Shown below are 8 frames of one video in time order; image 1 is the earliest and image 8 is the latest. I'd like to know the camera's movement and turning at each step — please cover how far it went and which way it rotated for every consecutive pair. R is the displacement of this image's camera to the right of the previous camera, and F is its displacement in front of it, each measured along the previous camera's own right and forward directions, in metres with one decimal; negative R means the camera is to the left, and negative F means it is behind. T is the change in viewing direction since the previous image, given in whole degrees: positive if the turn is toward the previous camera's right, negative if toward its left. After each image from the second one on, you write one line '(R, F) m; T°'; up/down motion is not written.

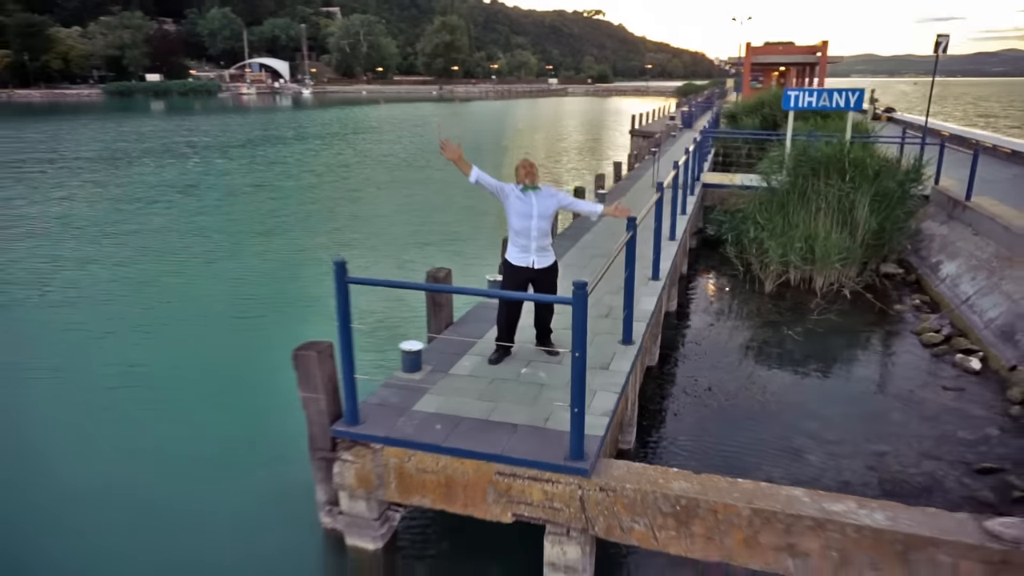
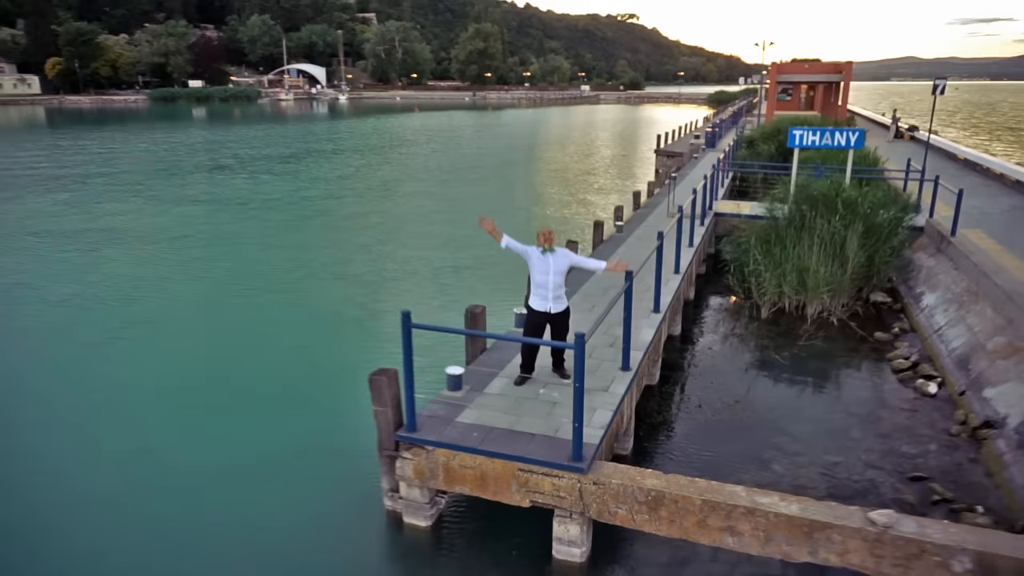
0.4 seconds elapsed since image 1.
(0.0, -0.7) m; -2°
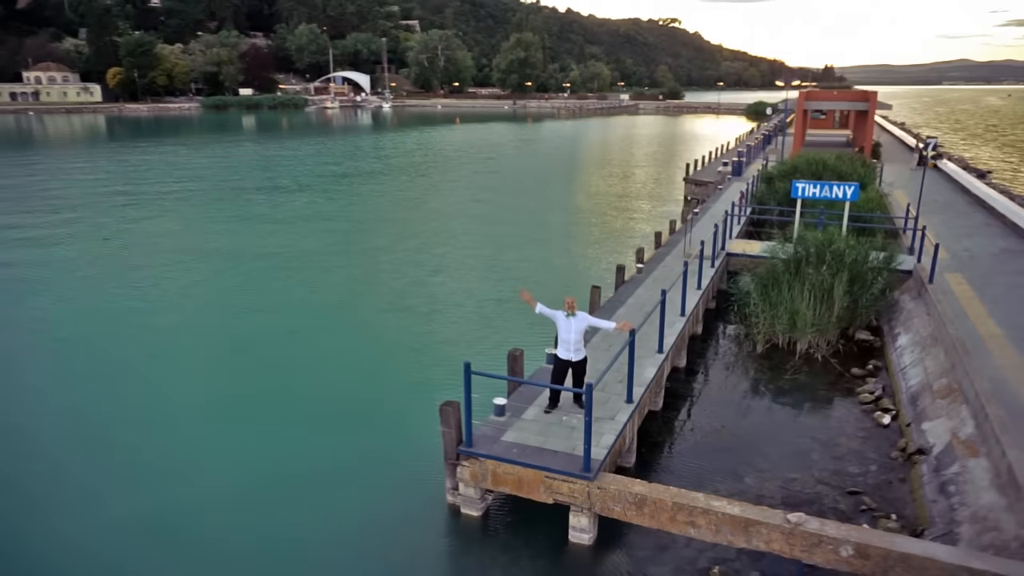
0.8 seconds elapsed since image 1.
(0.0, -1.2) m; -3°
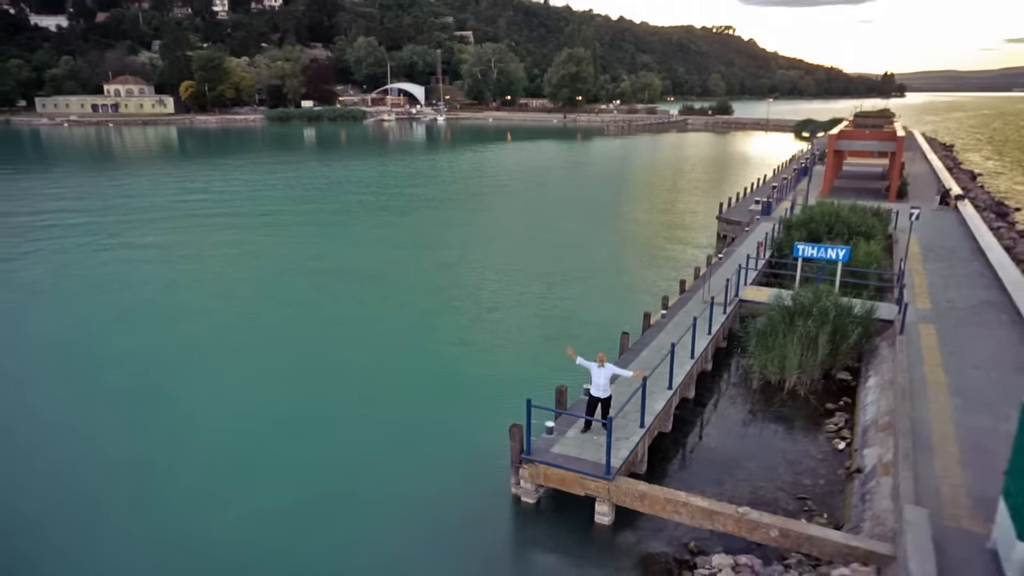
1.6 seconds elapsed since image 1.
(0.0, -2.0) m; -4°
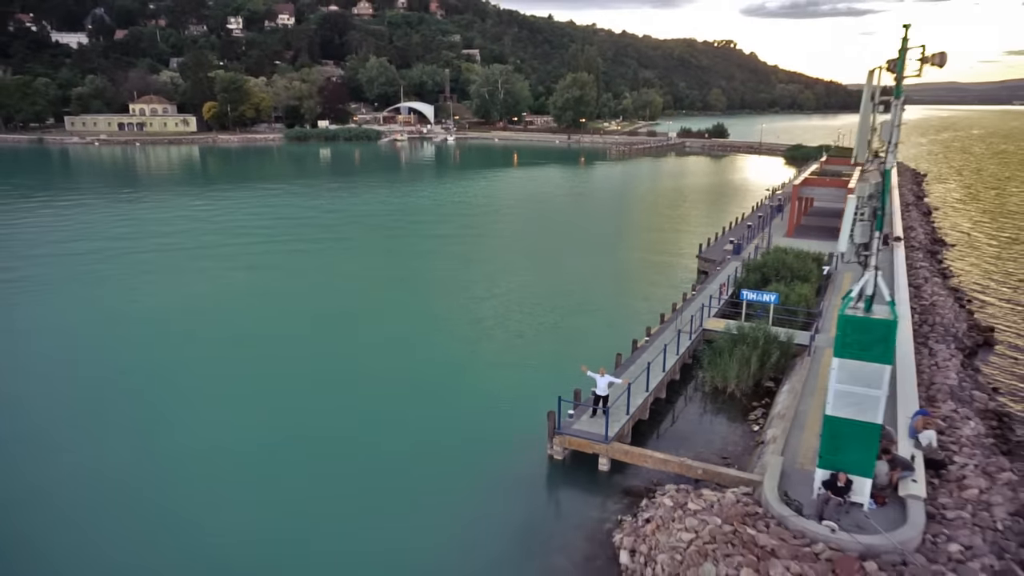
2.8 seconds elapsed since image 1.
(-0.5, -4.1) m; 0°
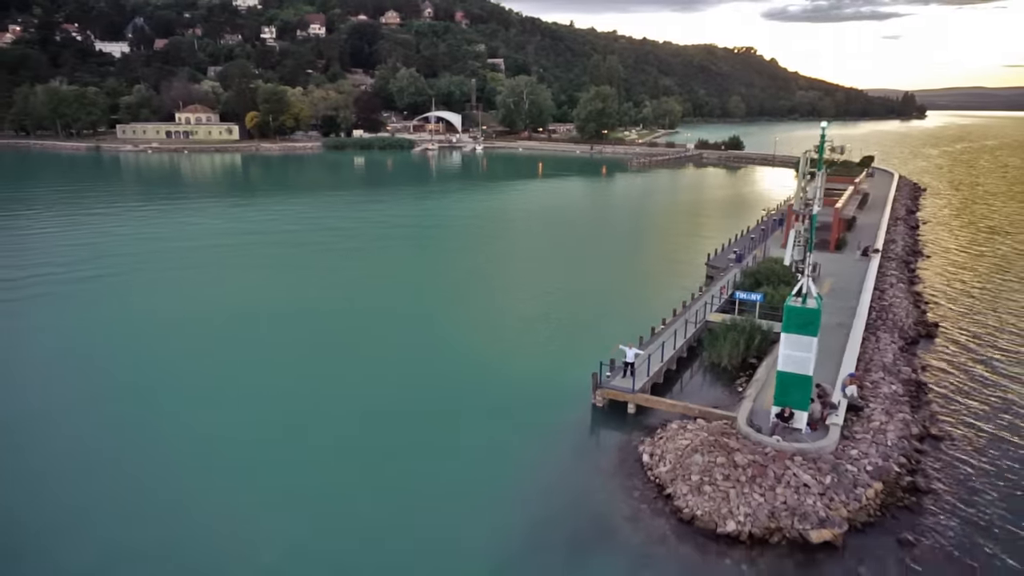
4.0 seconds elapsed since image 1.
(-0.8, -4.6) m; -1°
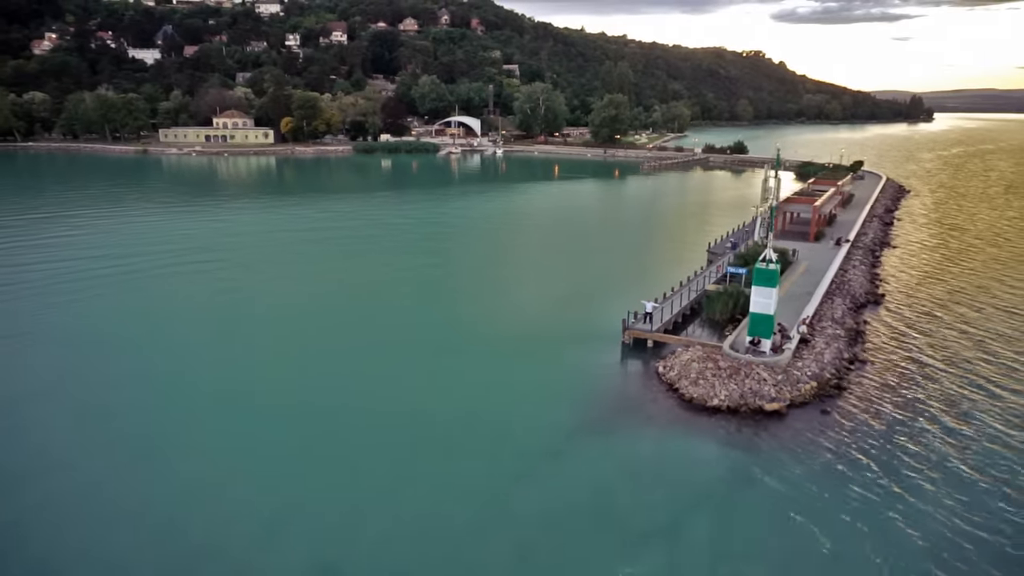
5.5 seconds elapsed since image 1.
(-1.4, -6.2) m; -1°
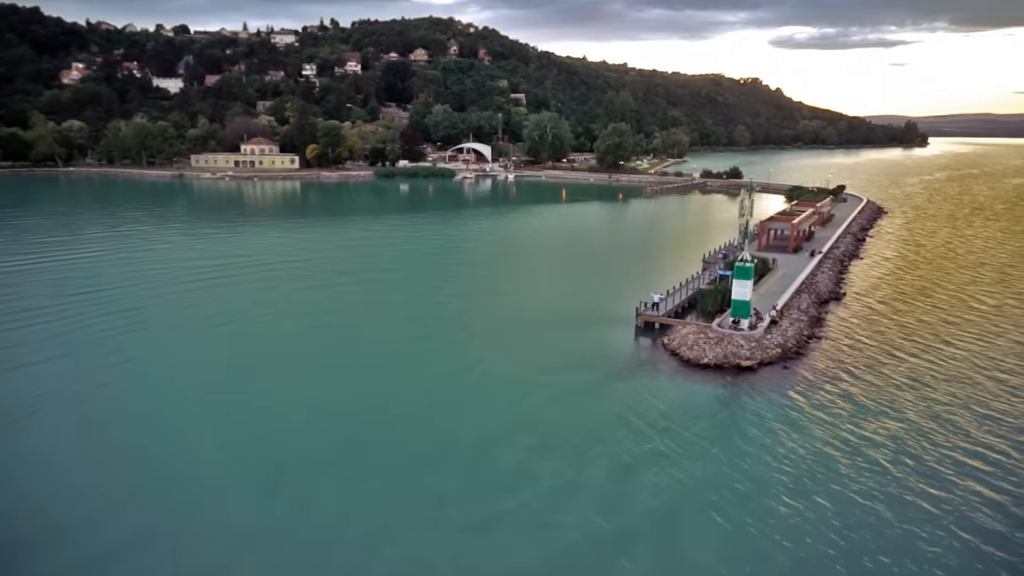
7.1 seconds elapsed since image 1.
(-1.5, -6.4) m; 0°
